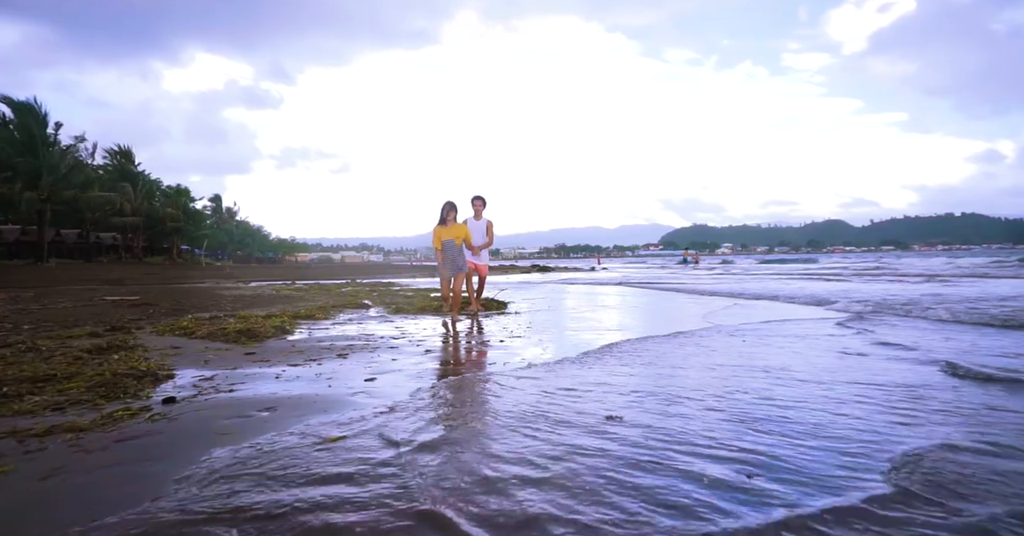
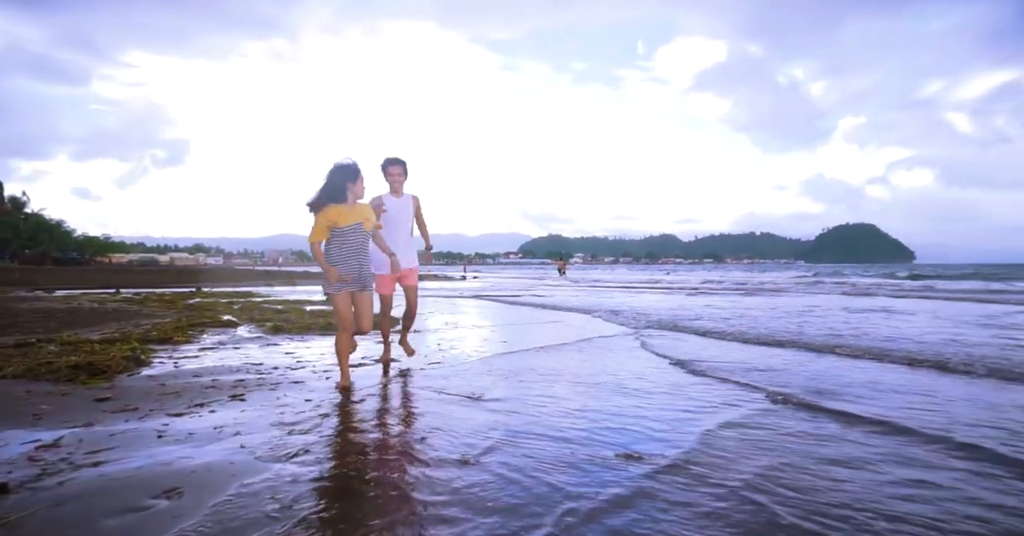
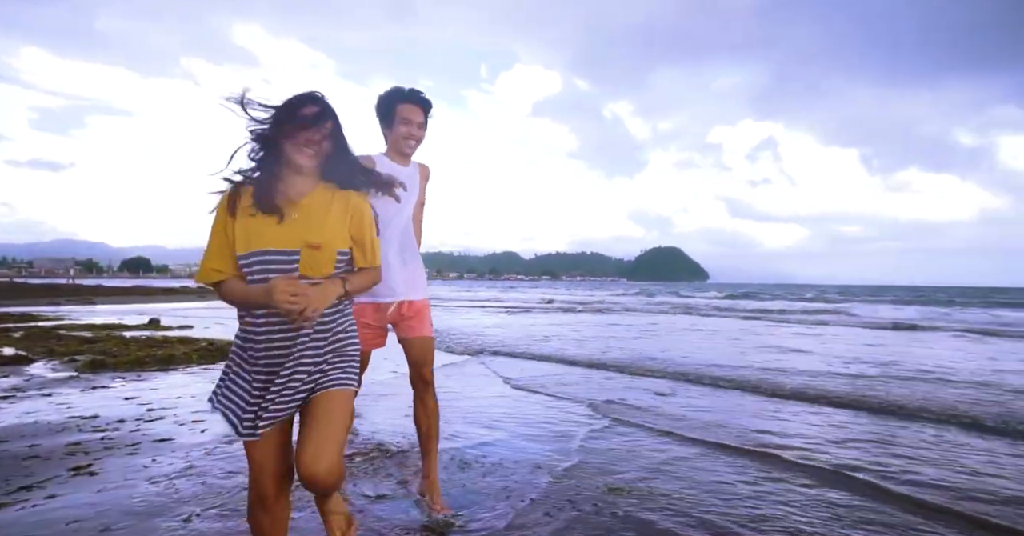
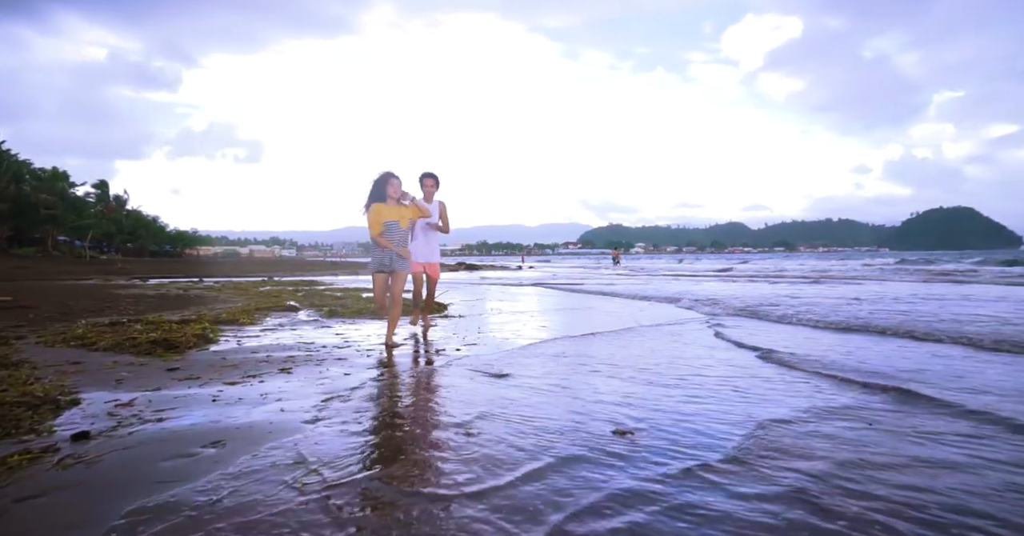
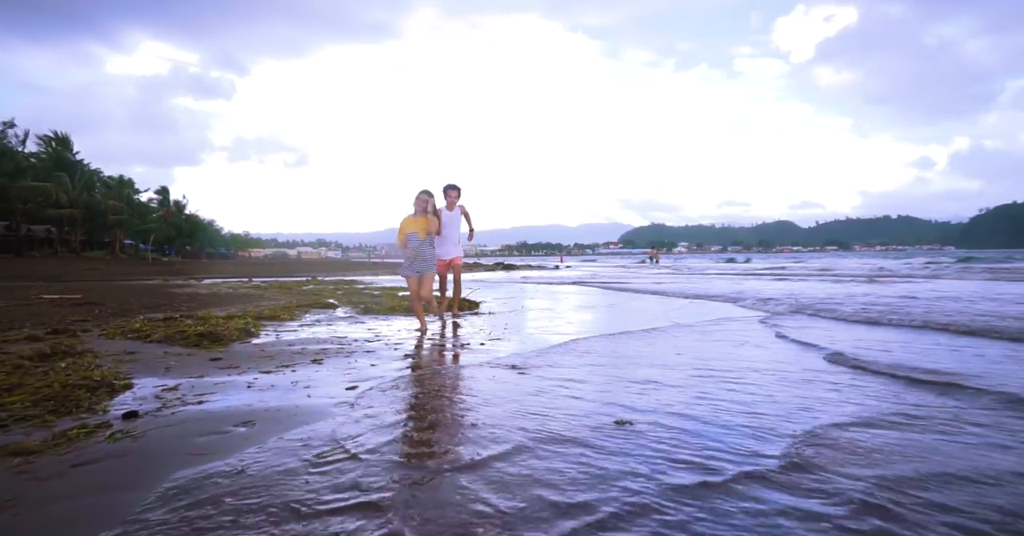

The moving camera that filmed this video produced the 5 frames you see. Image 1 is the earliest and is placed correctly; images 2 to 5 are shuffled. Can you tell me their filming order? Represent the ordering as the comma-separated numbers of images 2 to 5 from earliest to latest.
5, 4, 2, 3
